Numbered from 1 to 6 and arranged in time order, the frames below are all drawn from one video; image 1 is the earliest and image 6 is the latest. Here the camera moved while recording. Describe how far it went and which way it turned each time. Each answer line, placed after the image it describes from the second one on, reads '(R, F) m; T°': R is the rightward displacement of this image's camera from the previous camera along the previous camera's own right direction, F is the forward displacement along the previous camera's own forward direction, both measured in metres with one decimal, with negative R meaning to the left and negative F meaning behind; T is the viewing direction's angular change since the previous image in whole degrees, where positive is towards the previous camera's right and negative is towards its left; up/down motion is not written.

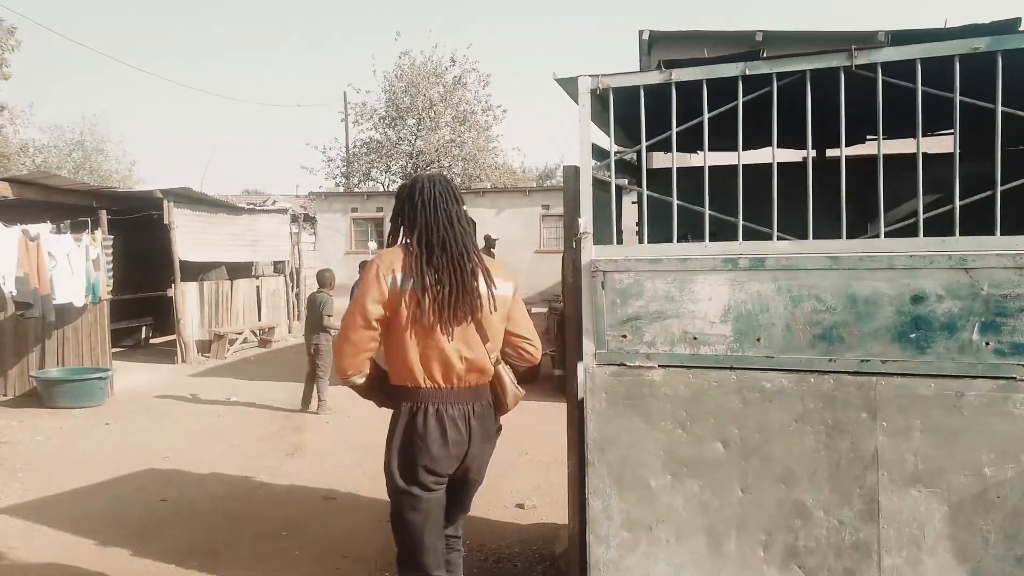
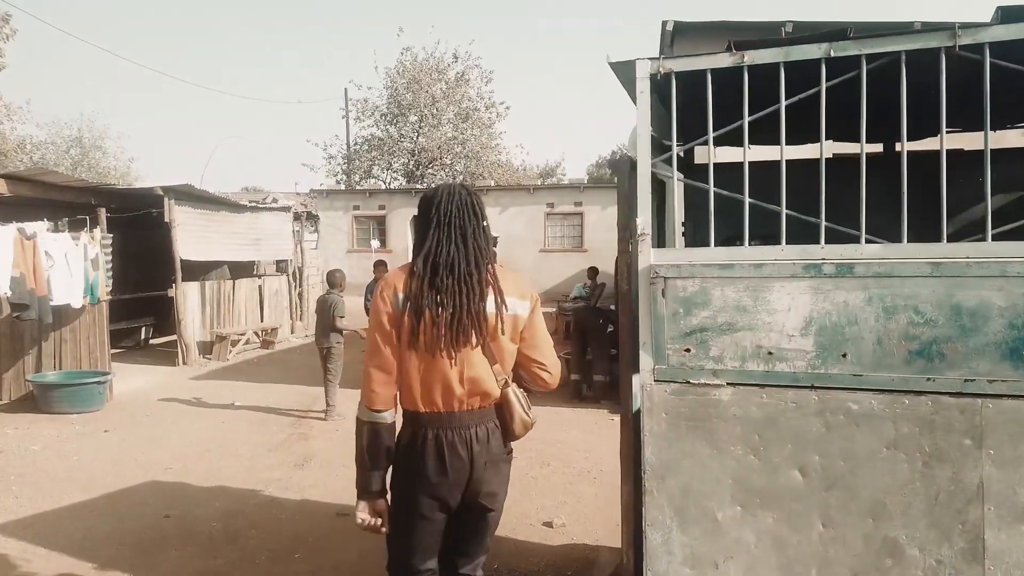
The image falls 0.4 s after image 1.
(-0.2, +0.3) m; 0°
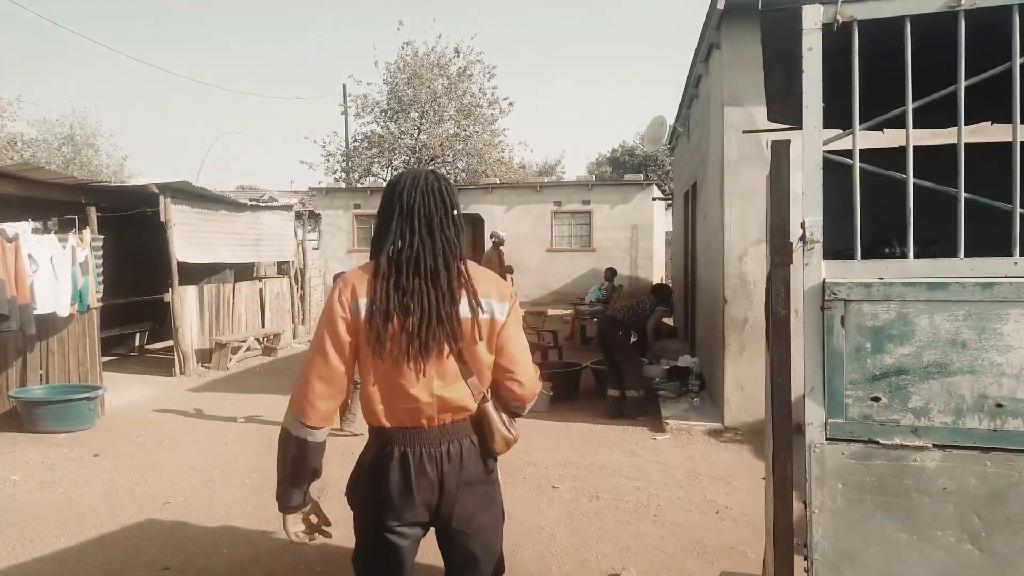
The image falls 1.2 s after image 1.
(-0.3, +0.6) m; 0°
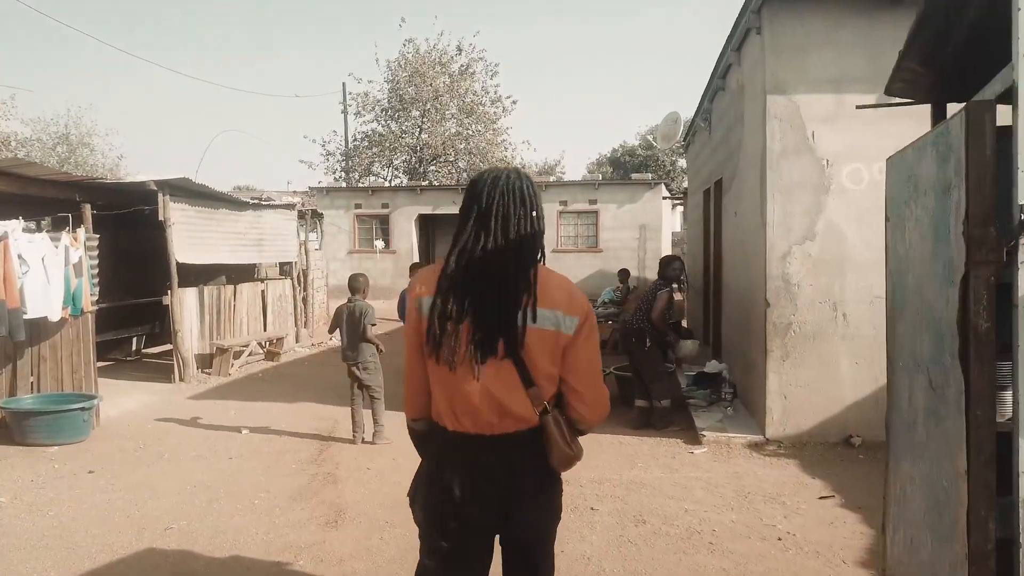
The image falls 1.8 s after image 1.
(-0.2, +0.4) m; 0°
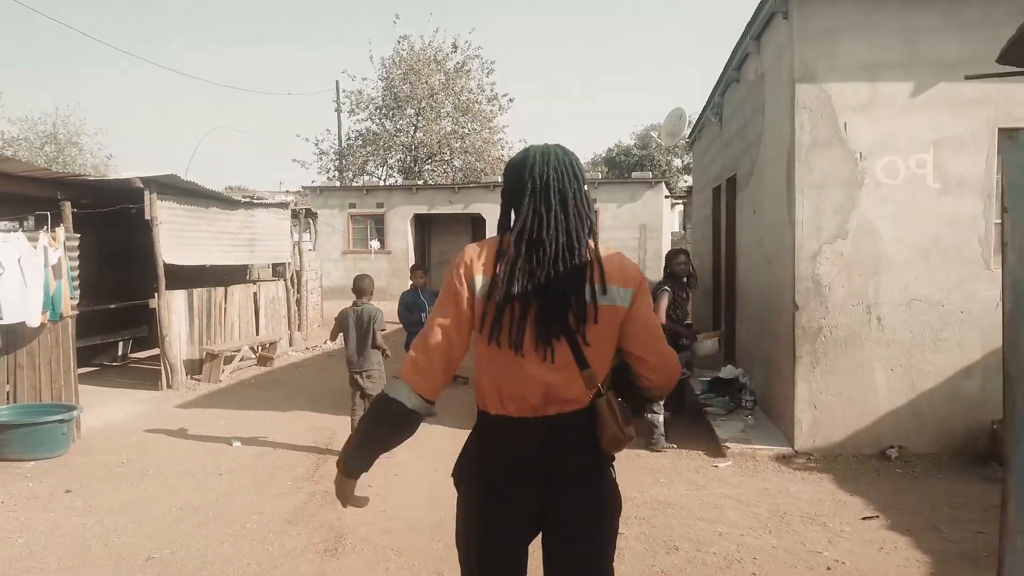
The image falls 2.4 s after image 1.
(-0.1, +0.4) m; +1°
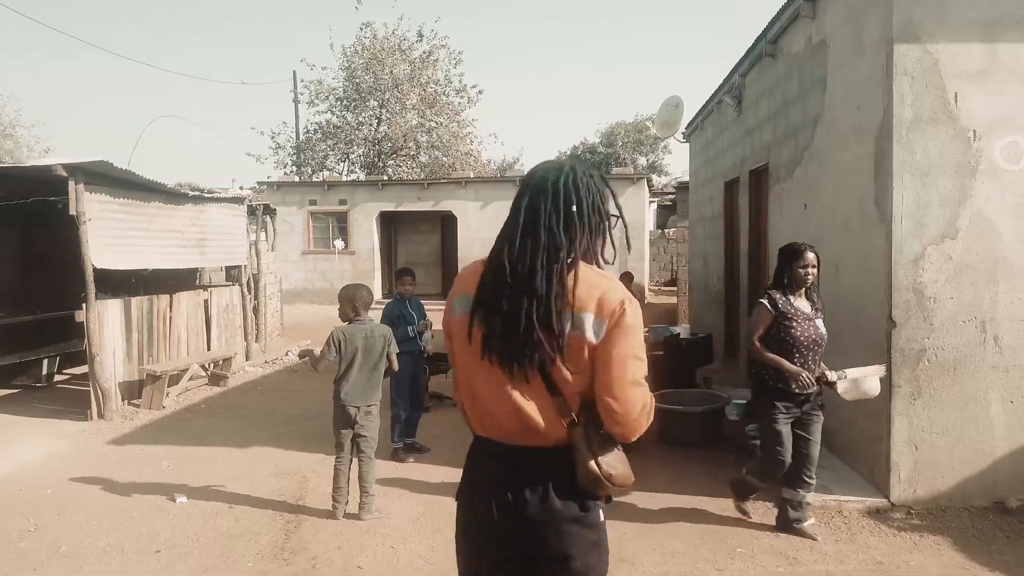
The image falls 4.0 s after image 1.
(-0.4, +1.2) m; +3°
